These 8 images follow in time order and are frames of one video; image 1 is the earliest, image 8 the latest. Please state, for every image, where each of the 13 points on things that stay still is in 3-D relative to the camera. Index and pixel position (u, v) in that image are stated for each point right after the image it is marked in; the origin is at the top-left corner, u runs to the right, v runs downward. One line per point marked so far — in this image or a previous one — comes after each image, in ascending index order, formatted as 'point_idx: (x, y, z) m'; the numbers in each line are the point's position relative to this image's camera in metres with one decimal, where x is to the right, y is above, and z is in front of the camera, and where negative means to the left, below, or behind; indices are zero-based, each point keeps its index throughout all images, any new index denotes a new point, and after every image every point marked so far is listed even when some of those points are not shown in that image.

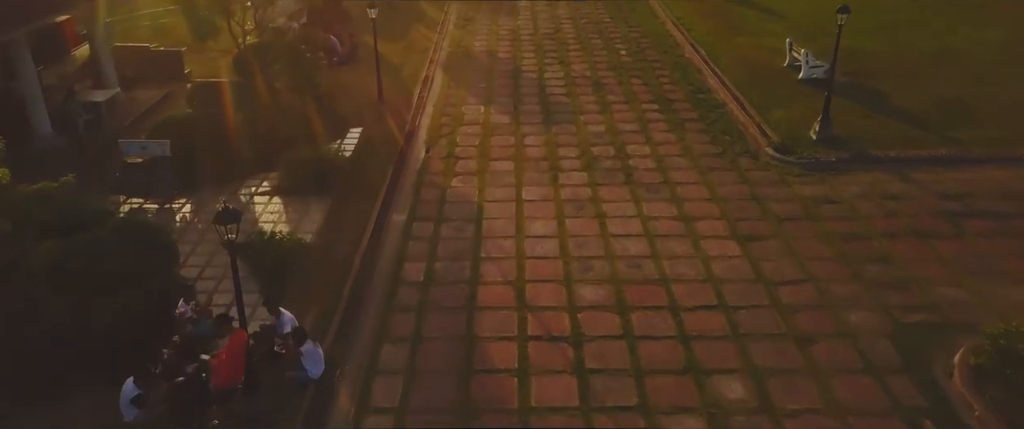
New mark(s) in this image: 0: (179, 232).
0: (-2.9, -0.2, +6.1) m
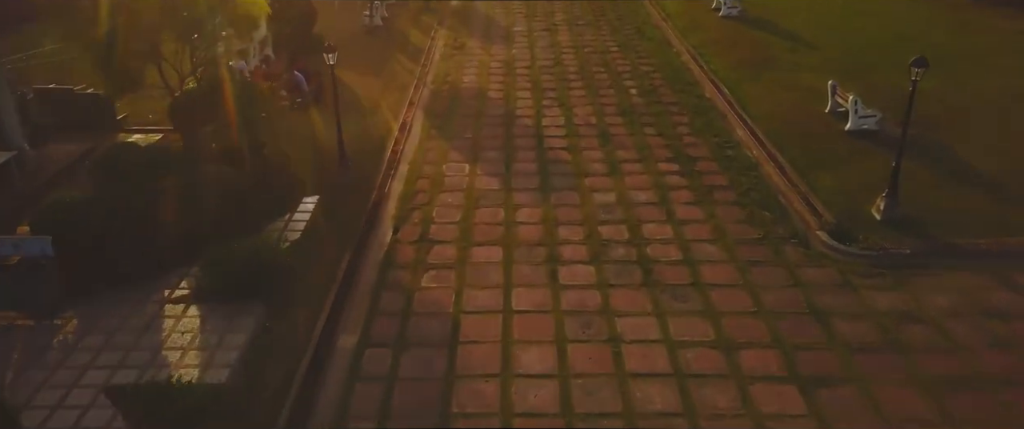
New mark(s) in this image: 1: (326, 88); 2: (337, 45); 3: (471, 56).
0: (-3.0, -1.0, +4.6) m
1: (-2.7, +1.8, +10.0) m
2: (-3.0, +2.9, +11.8) m
3: (-0.7, +2.6, +11.4) m
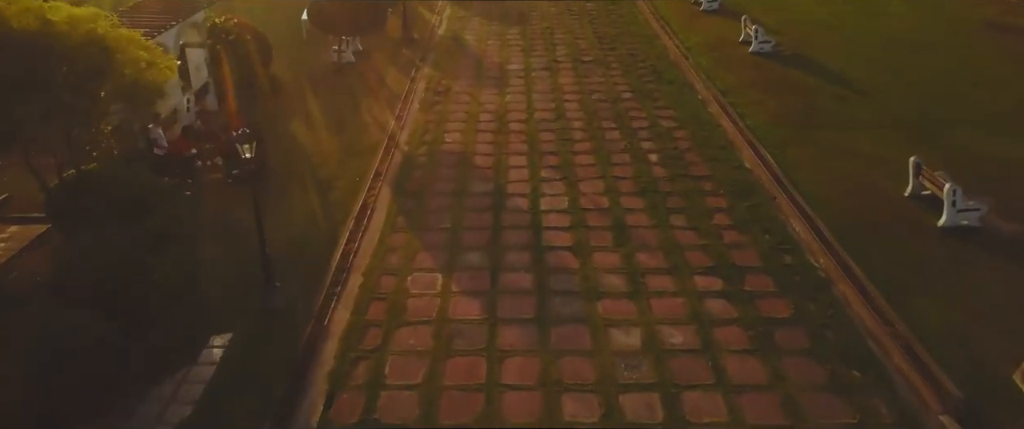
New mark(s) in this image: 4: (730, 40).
0: (-3.1, -2.0, +2.7) m
1: (-2.8, +0.7, +8.1) m
2: (-3.1, +1.8, +9.9) m
3: (-0.8, +1.5, +9.5) m
4: (+3.7, +2.9, +11.7) m
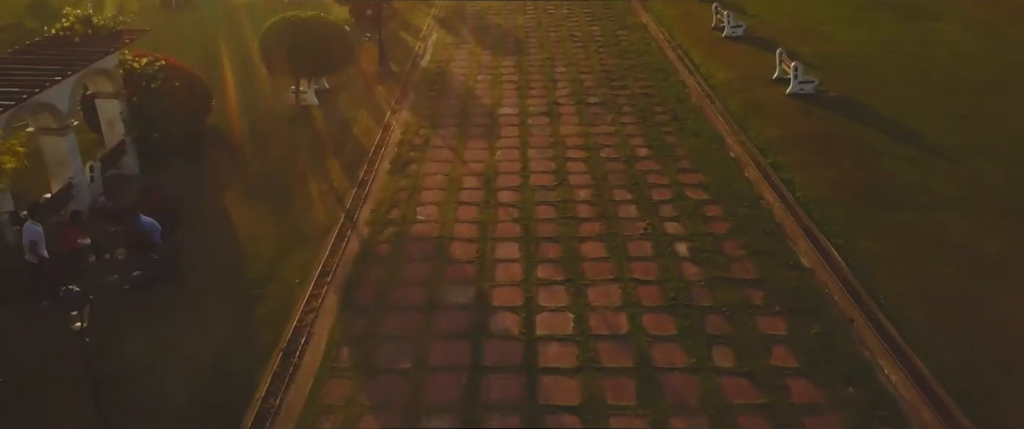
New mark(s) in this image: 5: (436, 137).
0: (-3.3, -2.9, +0.9) m
1: (-2.9, -0.2, +6.4) m
2: (-3.2, +0.8, +8.2) m
3: (-0.9, +0.6, +7.8) m
4: (+3.6, +1.9, +9.9) m
5: (-0.9, +1.0, +8.5) m
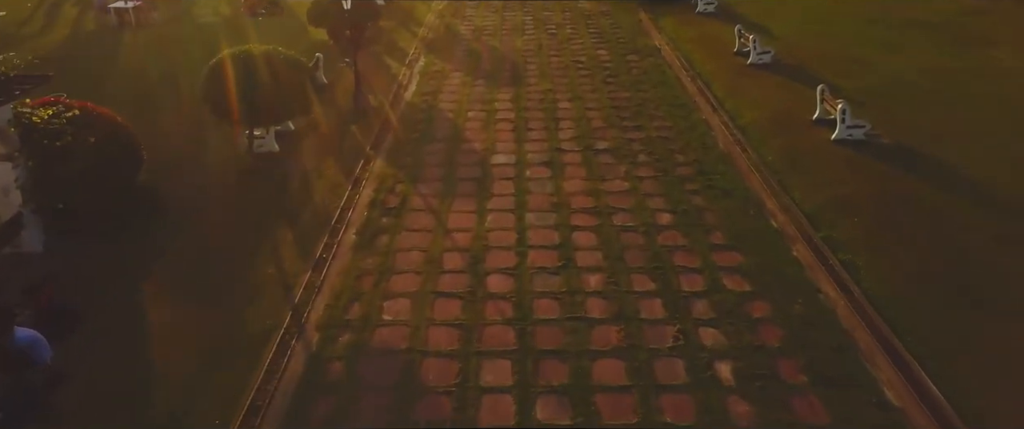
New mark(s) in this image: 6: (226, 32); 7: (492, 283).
0: (-3.3, -3.7, -0.5) m
1: (-2.9, -0.9, +5.0) m
2: (-3.2, +0.1, +6.8) m
3: (-0.9, -0.2, +6.4) m
4: (+3.5, +1.2, +8.5) m
5: (-1.0, +0.2, +7.1) m
6: (-5.7, +3.6, +13.6) m
7: (-0.2, -0.6, +5.6) m
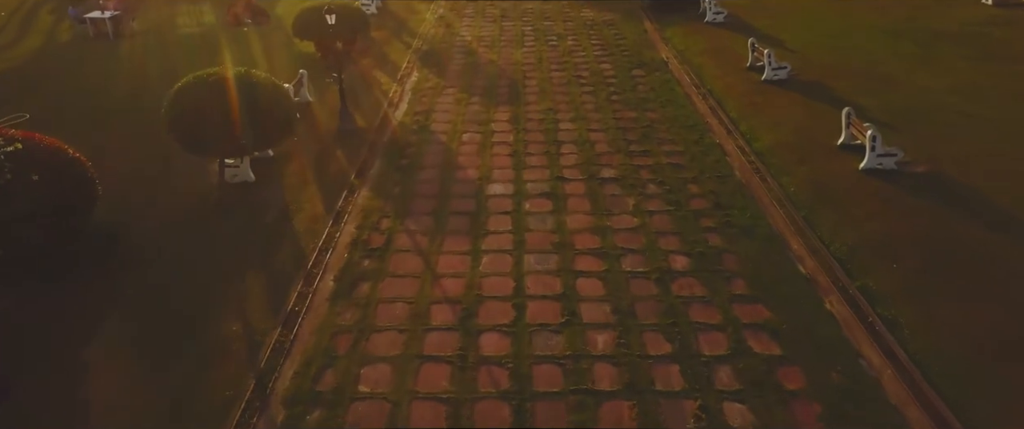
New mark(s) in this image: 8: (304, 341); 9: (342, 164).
0: (-3.4, -4.0, -1.2) m
1: (-3.0, -1.3, +4.3) m
2: (-3.3, -0.3, +6.1) m
3: (-1.0, -0.6, +5.7) m
4: (+3.5, +0.8, +7.8) m
5: (-1.0, -0.2, +6.4) m
6: (-5.7, +3.2, +13.0) m
7: (-0.2, -0.9, +5.0) m
8: (-1.5, -0.9, +5.0) m
9: (-1.9, +0.6, +7.8) m
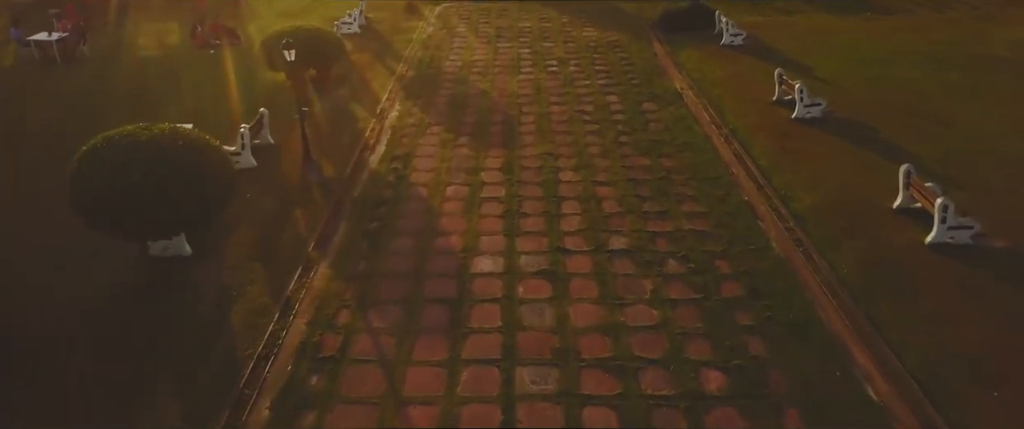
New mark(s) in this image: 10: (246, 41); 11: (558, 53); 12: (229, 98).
0: (-3.4, -4.7, -2.5) m
1: (-3.0, -2.0, +3.0) m
2: (-3.3, -1.0, +4.8) m
3: (-1.0, -1.3, +4.4) m
4: (+3.4, +0.1, +6.6) m
5: (-1.1, -0.9, +5.2) m
6: (-5.8, +2.5, +11.7) m
7: (-0.3, -1.6, +3.7) m
8: (-1.6, -1.6, +3.8) m
9: (-2.0, -0.1, +6.5) m
10: (-5.0, +3.2, +13.0) m
11: (+0.8, +2.7, +11.6) m
12: (-4.2, +1.7, +10.2) m
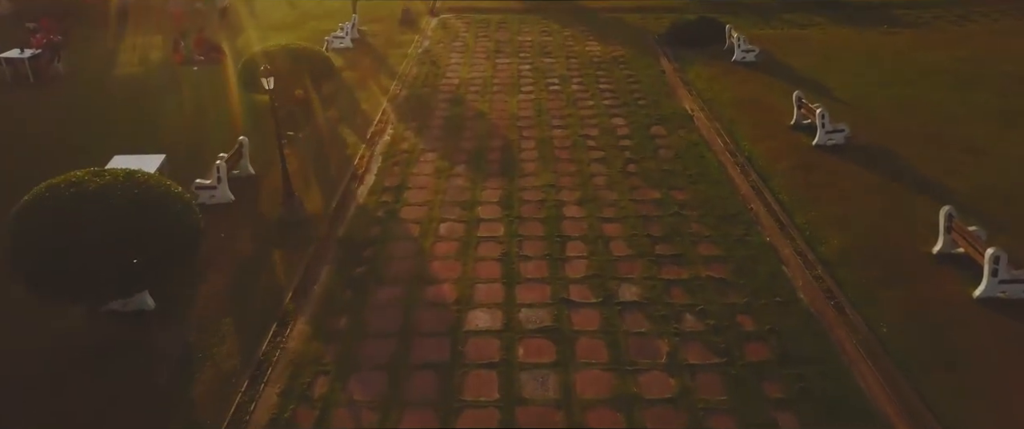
0: (-3.4, -5.0, -3.1) m
1: (-3.0, -2.4, +2.4) m
2: (-3.4, -1.3, +4.2) m
3: (-1.0, -1.6, +3.8) m
4: (+3.4, -0.3, +6.0) m
5: (-1.1, -1.2, +4.5) m
6: (-5.8, +2.1, +11.1) m
7: (-0.3, -2.0, +3.1) m
8: (-1.6, -2.0, +3.1) m
9: (-2.0, -0.5, +5.9) m
10: (-5.0, +2.8, +12.4) m
11: (+0.8, +2.3, +11.1) m
12: (-4.2, +1.3, +9.6) m
